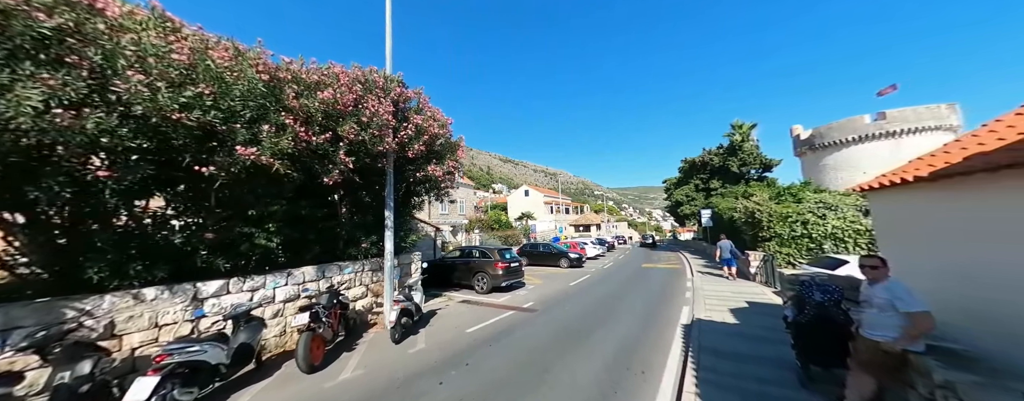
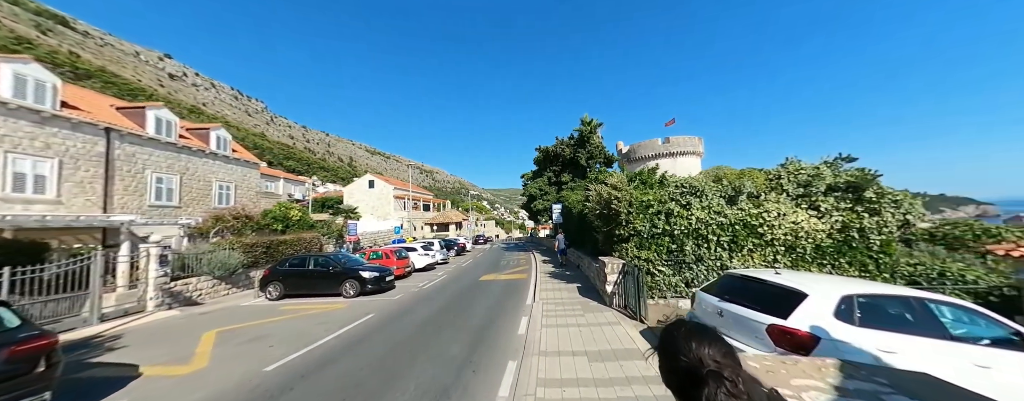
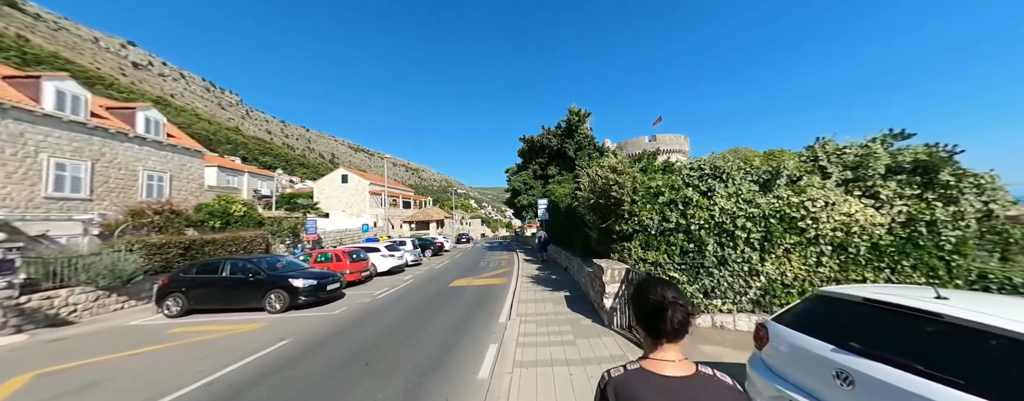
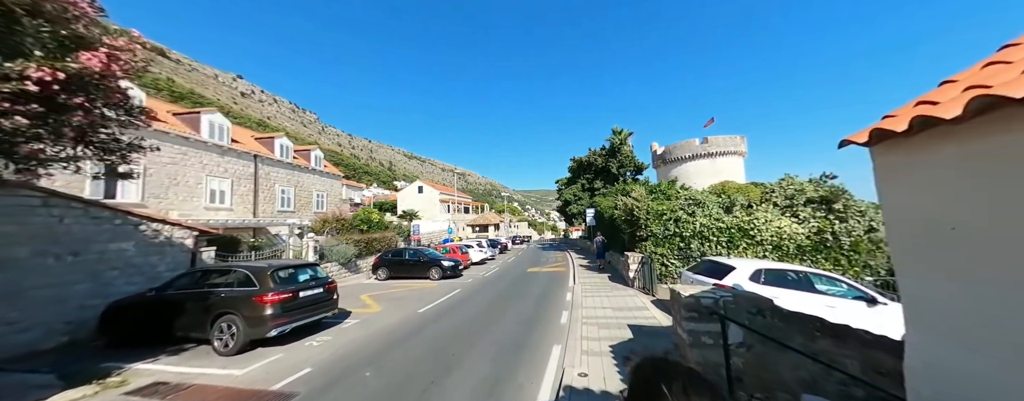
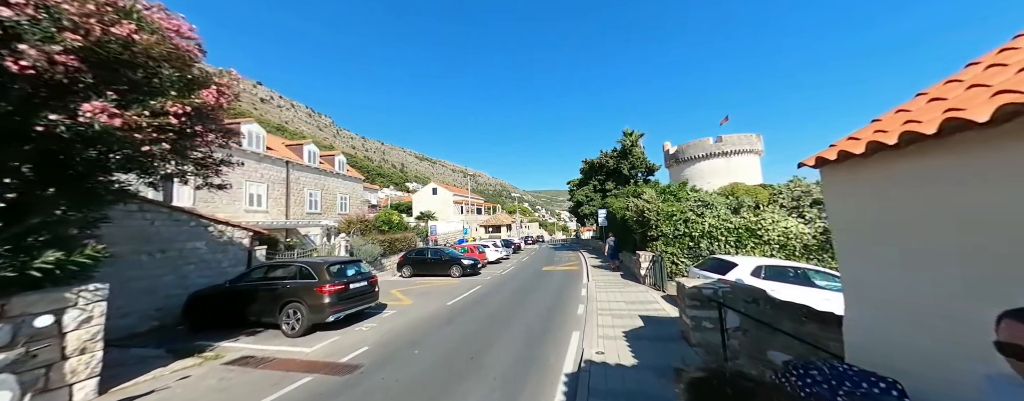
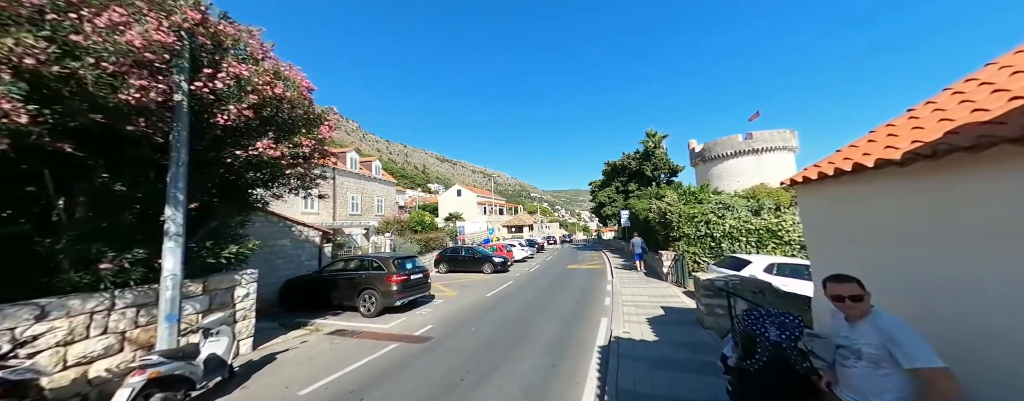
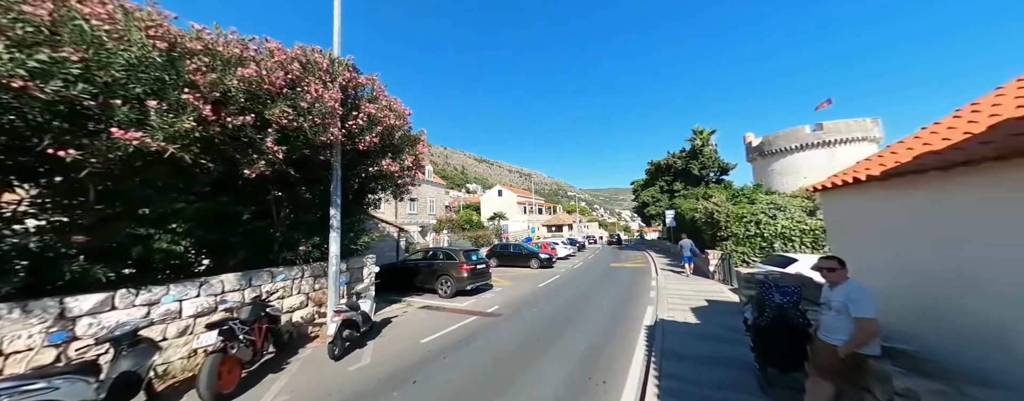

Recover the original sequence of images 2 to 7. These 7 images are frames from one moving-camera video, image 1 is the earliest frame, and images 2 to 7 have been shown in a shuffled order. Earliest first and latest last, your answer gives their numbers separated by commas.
7, 6, 5, 4, 2, 3
